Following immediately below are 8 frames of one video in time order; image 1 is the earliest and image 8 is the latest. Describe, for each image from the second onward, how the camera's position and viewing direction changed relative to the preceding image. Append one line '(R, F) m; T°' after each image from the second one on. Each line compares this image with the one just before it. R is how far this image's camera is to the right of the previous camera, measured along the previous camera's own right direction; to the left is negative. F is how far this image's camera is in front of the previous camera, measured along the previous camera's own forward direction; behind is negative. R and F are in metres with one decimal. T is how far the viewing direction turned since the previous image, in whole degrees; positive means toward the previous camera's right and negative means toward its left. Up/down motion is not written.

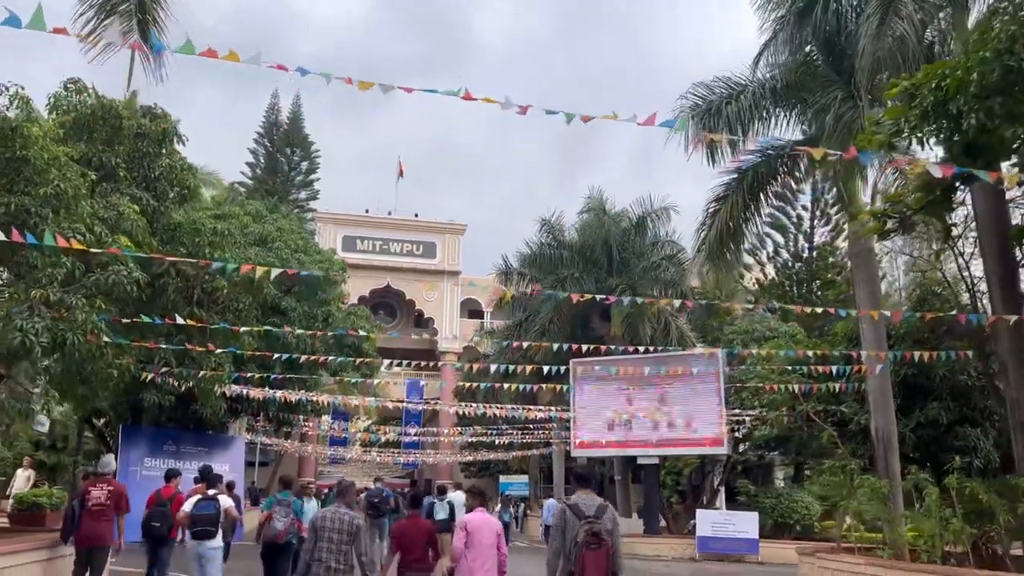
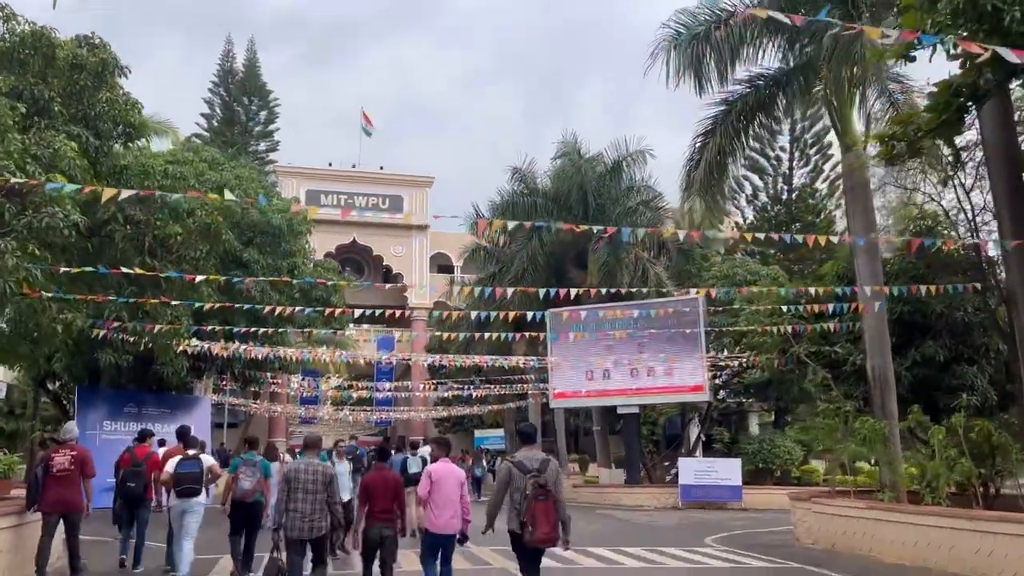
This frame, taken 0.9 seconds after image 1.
(-0.2, +1.0) m; +2°
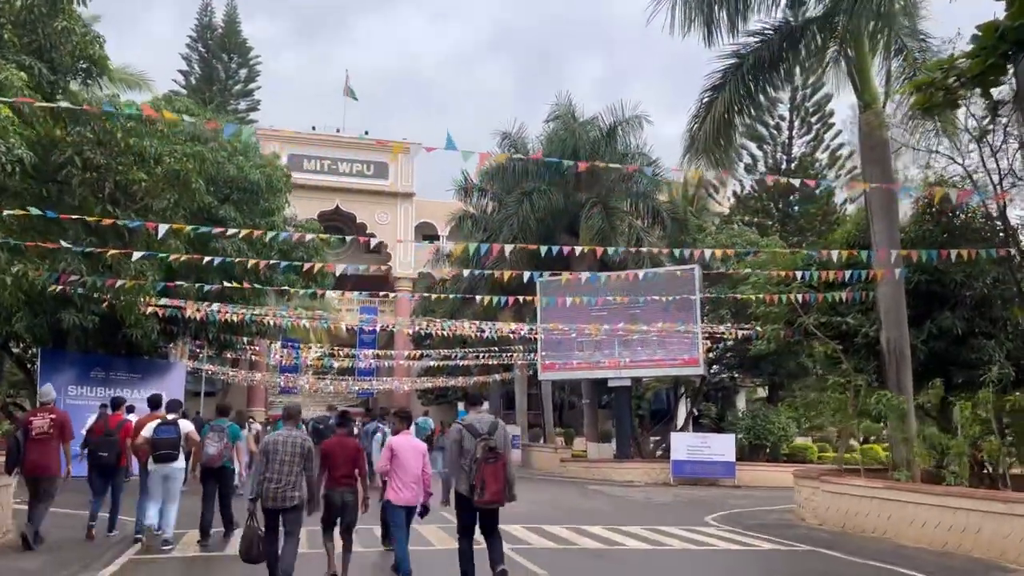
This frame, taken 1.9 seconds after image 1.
(-0.2, +1.0) m; +1°
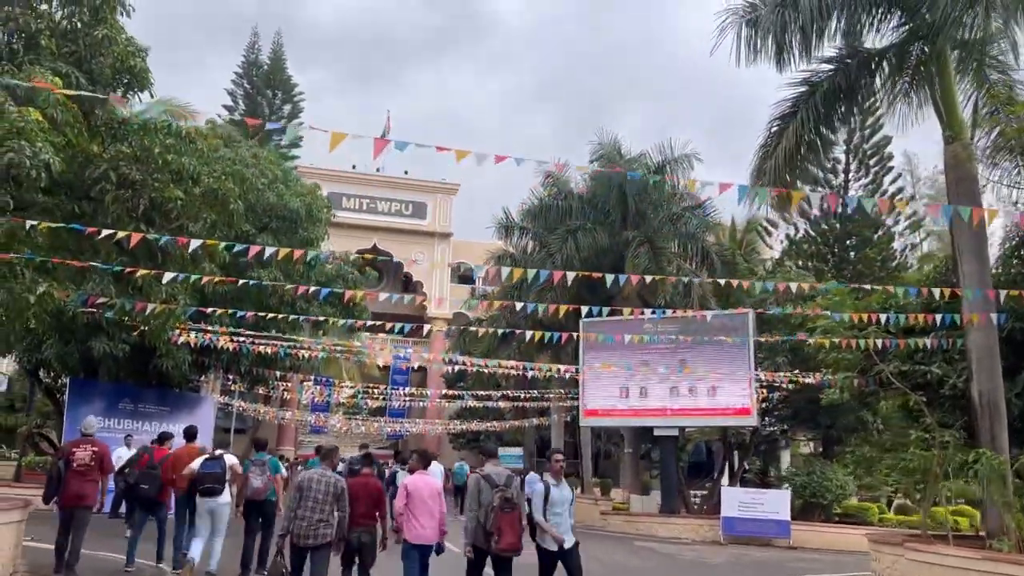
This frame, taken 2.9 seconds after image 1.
(-0.4, +1.0) m; -2°
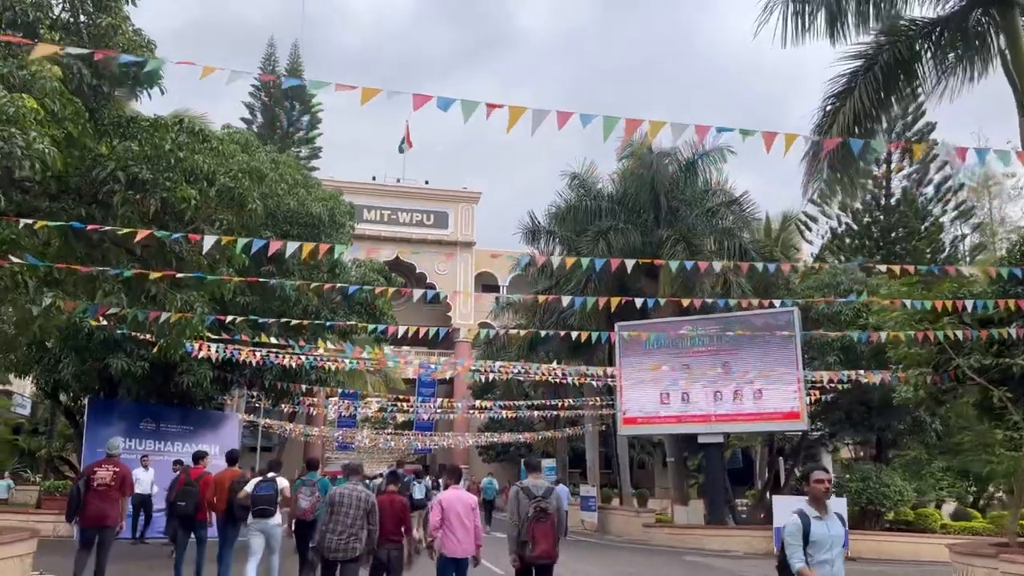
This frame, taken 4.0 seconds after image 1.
(-0.3, +1.0) m; -1°
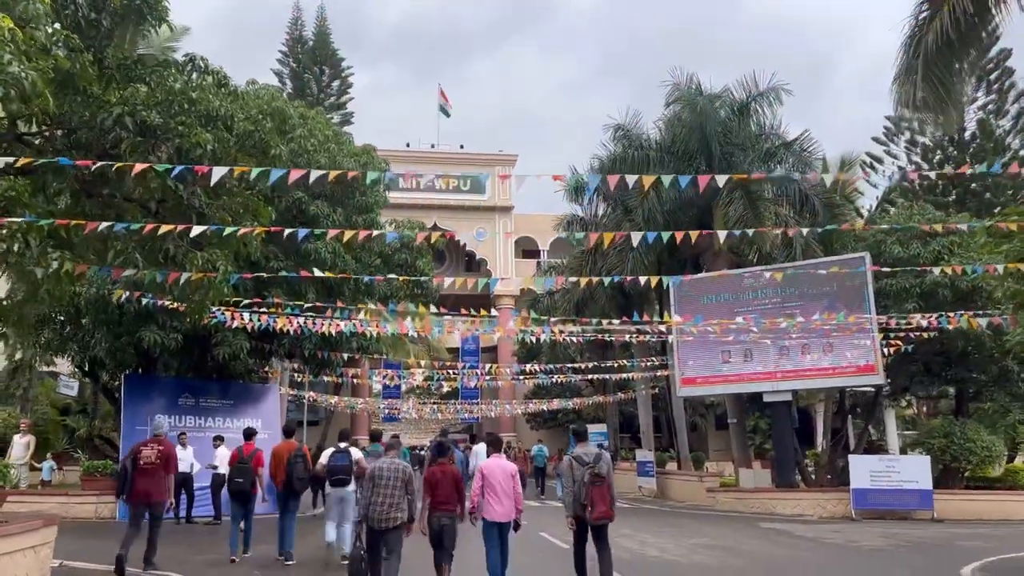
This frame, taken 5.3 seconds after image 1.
(-0.3, +1.3) m; -3°
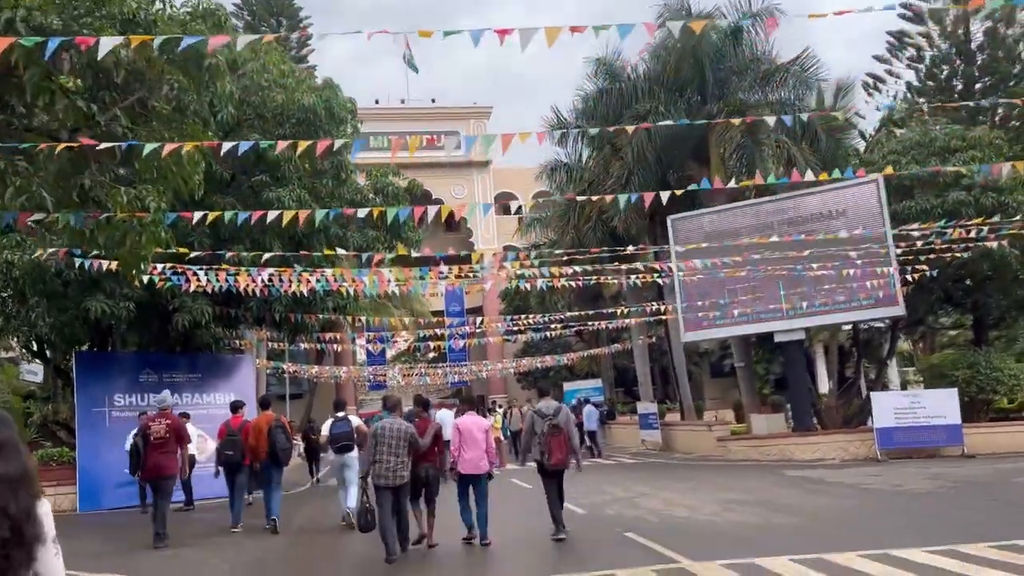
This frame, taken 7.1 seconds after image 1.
(-0.2, +1.7) m; +1°
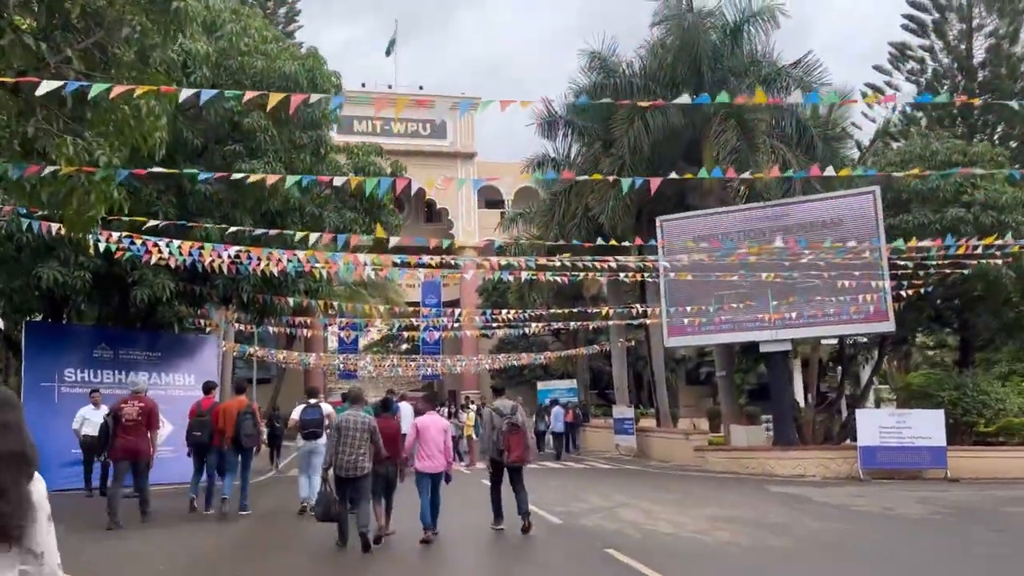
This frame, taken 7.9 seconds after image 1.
(-0.1, +0.8) m; +2°
